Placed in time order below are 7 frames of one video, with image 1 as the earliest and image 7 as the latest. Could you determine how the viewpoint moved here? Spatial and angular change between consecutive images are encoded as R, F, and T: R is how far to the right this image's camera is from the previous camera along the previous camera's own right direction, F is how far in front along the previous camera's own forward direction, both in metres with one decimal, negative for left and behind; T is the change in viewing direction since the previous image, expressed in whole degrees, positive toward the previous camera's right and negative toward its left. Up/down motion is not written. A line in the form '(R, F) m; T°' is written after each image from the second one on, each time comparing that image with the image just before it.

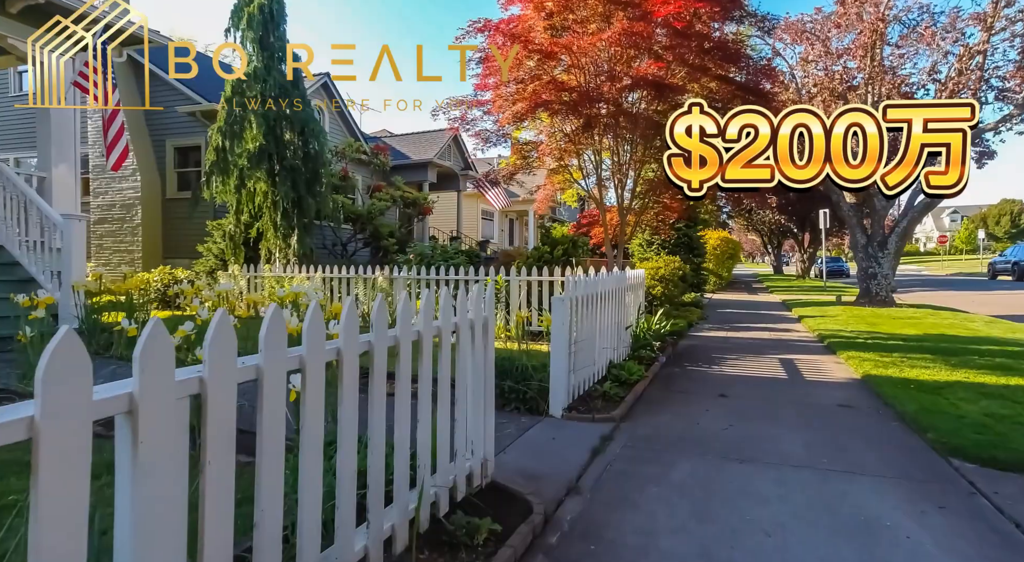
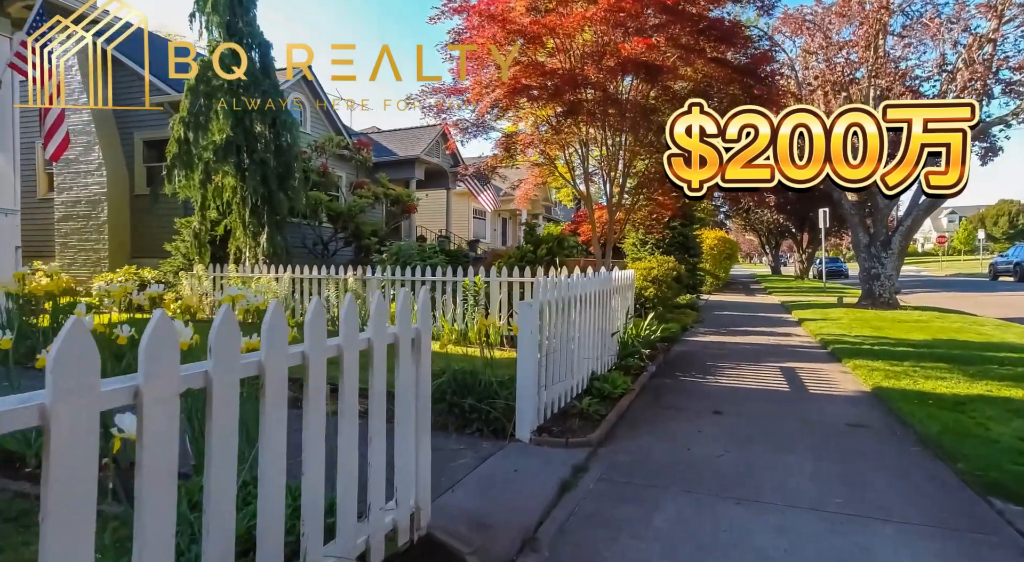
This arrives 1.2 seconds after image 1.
(+0.3, +0.7) m; 0°
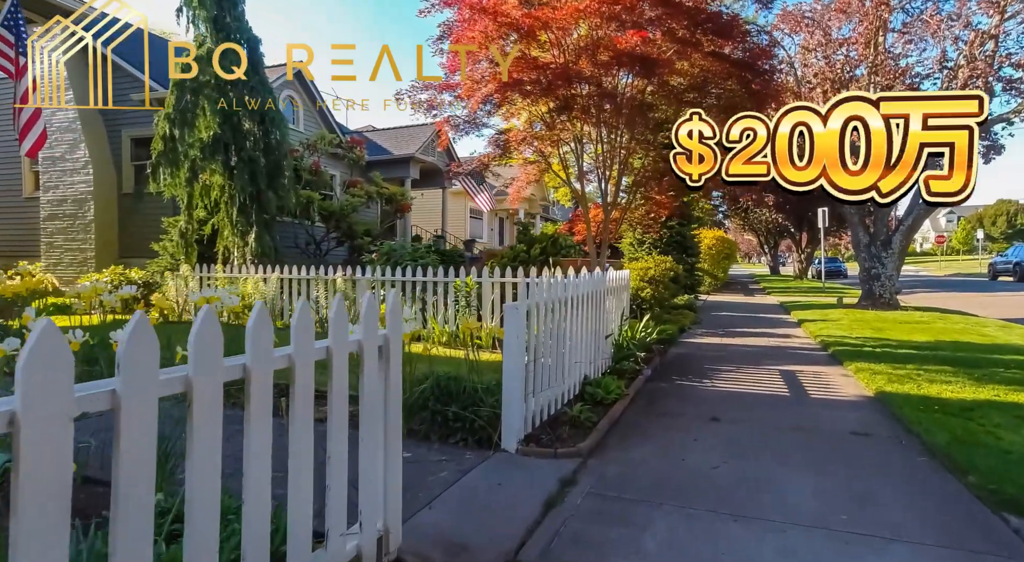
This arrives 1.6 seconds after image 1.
(+0.1, +0.2) m; 0°
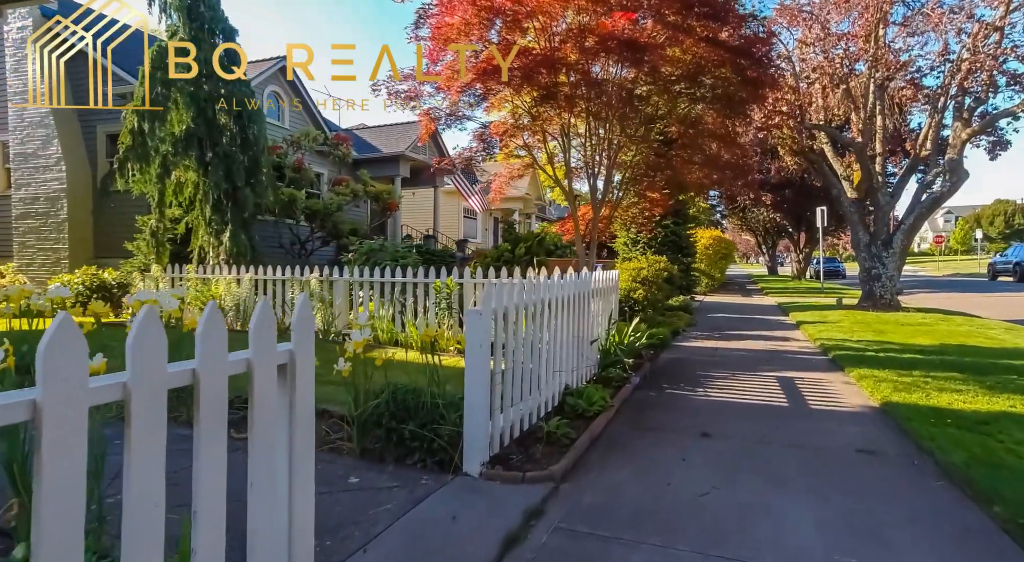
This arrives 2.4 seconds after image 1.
(+0.2, +0.5) m; 0°
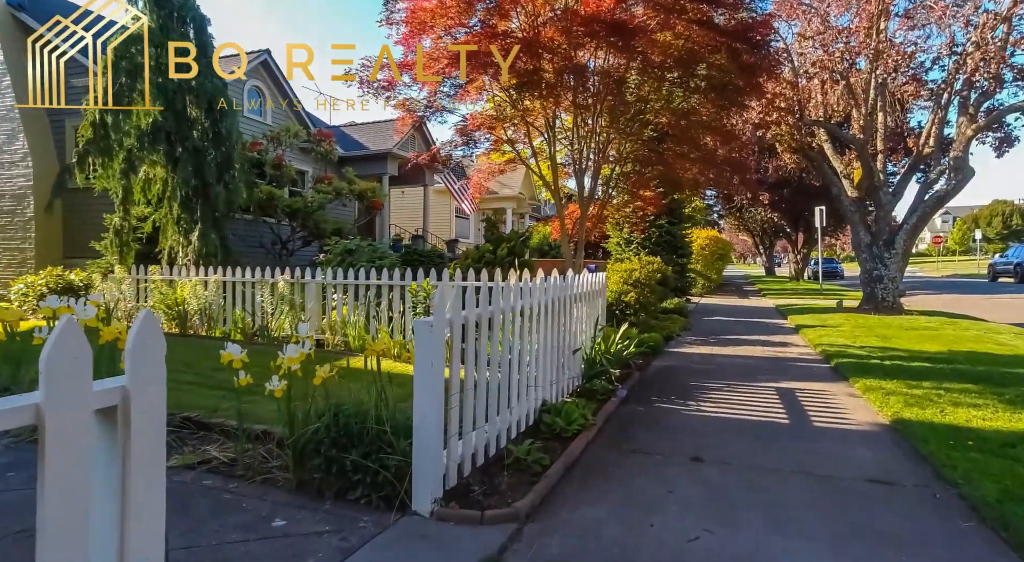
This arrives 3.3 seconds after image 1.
(+0.2, +0.6) m; 0°
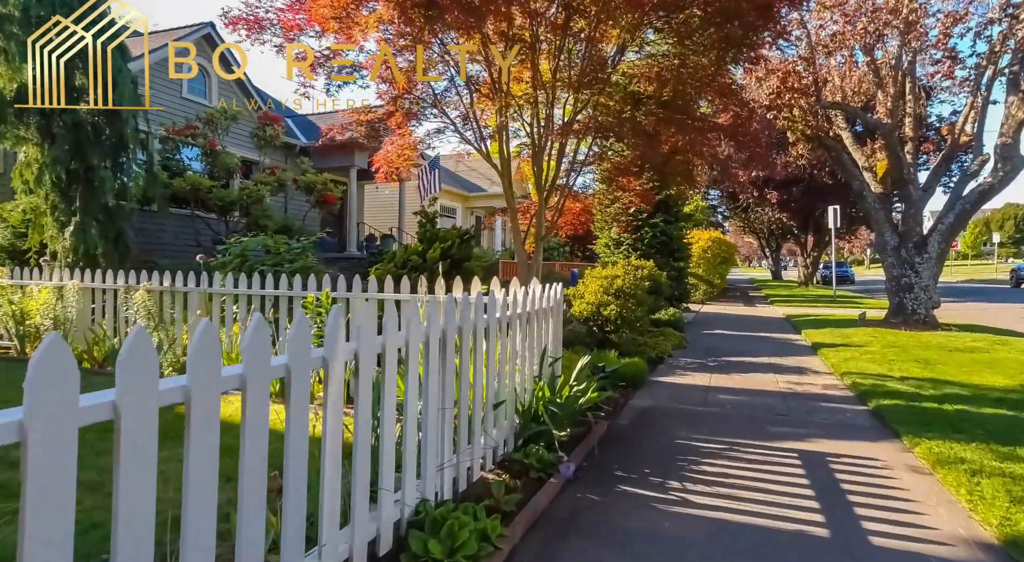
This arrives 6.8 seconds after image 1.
(+0.7, +2.1) m; 0°
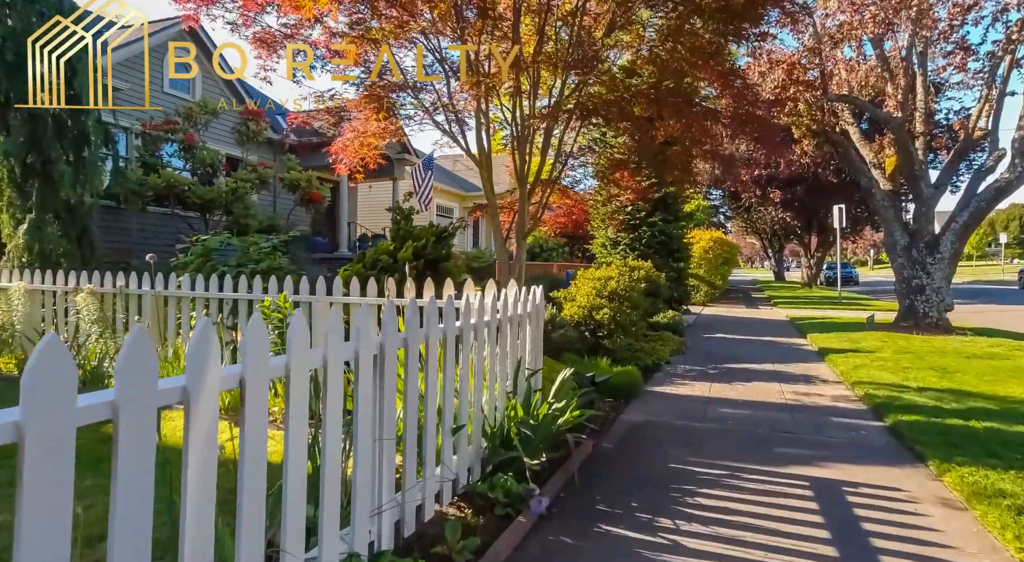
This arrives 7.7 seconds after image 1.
(+0.2, +0.6) m; 0°
